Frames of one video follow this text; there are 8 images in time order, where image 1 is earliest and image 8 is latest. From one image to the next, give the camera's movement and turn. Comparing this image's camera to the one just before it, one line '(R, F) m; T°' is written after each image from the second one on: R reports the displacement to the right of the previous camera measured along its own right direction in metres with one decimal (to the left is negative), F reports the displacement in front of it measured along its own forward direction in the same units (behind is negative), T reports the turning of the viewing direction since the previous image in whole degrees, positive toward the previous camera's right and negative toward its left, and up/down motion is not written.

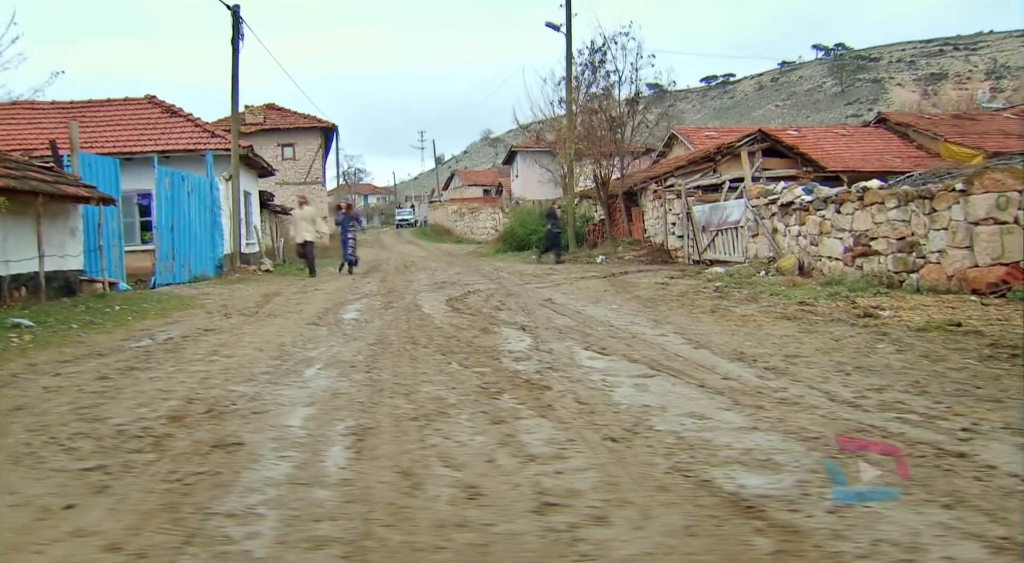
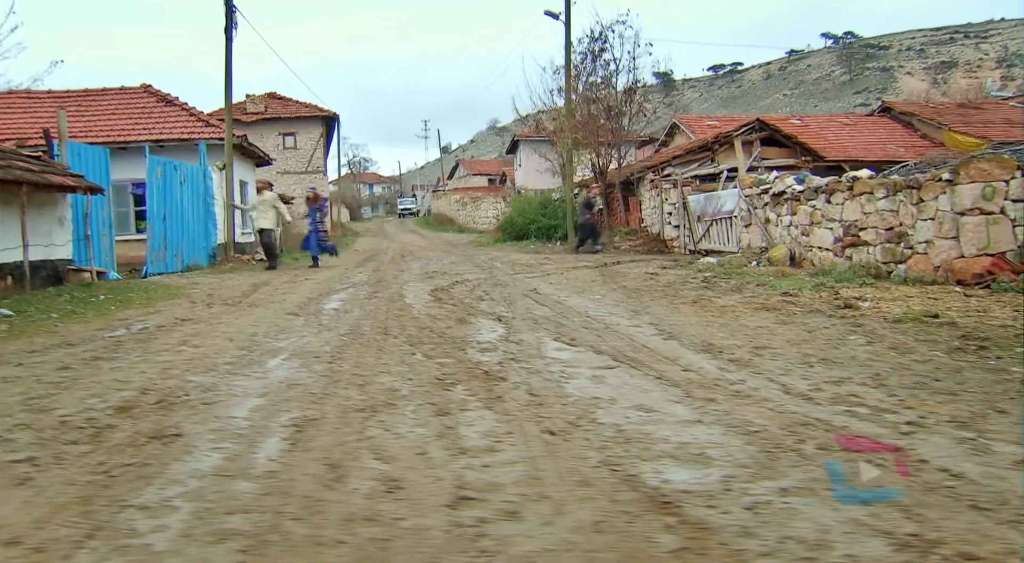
(+0.4, 0.0) m; -1°
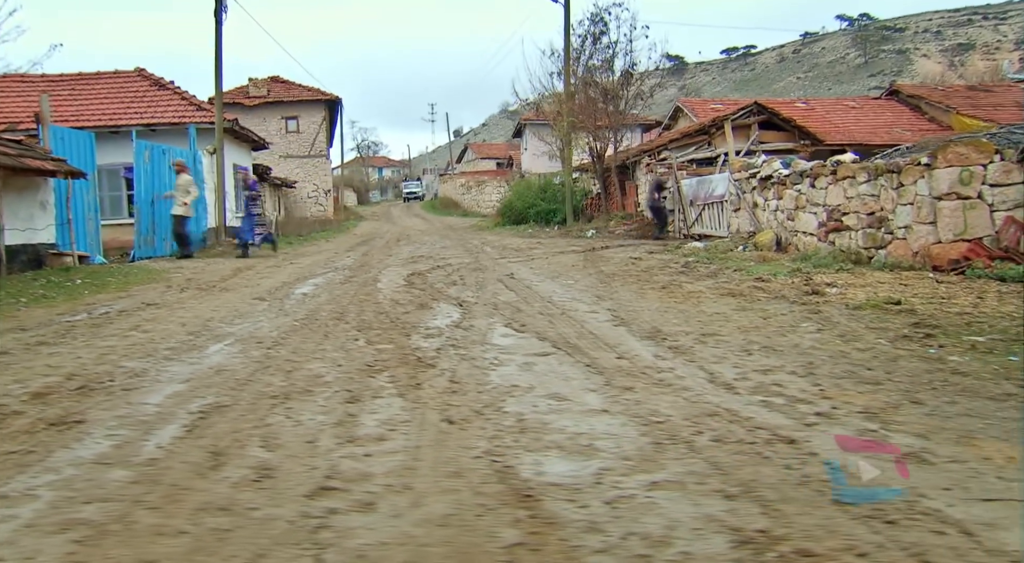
(+0.6, +0.1) m; -1°
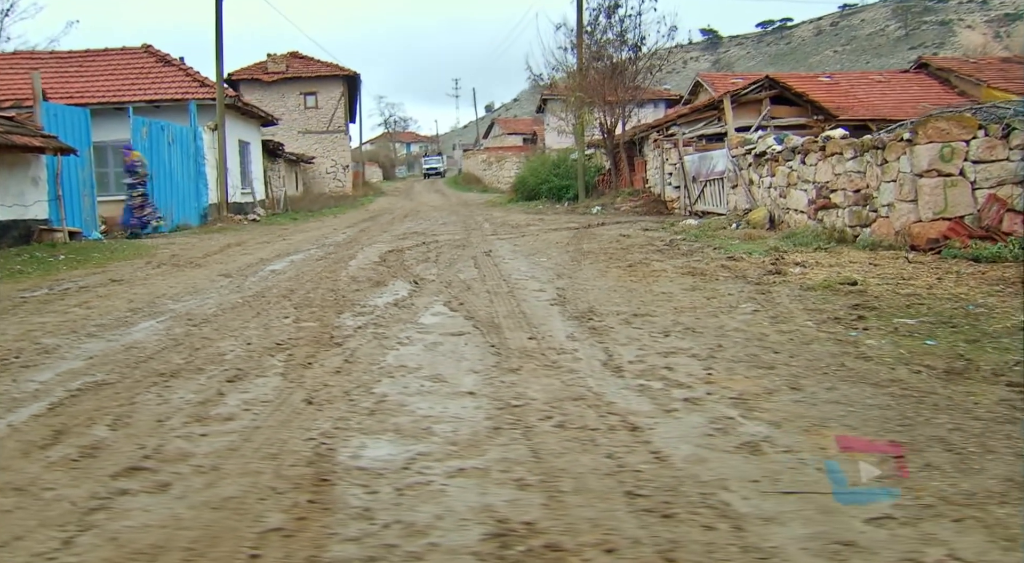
(+0.9, +0.1) m; -3°
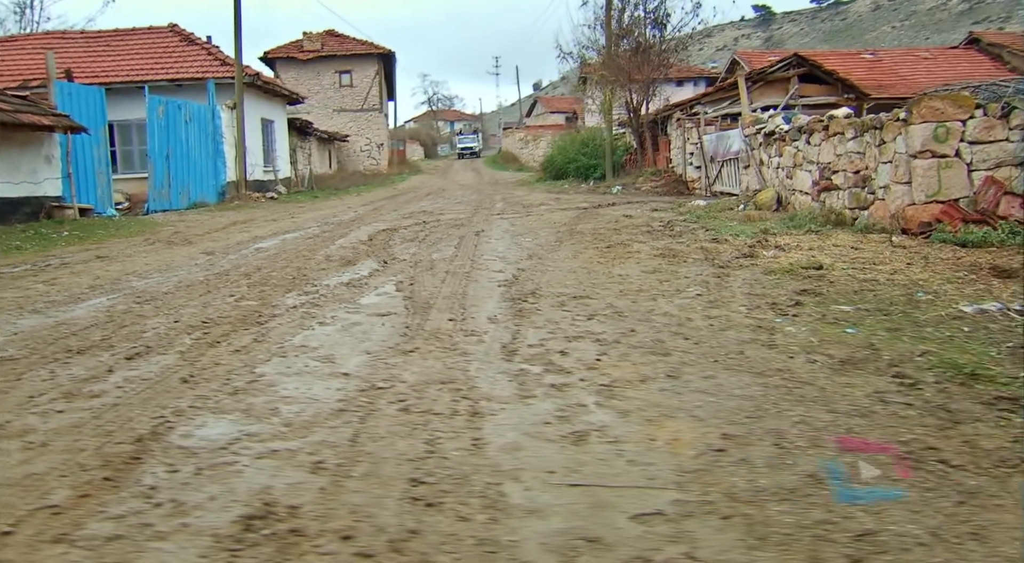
(+0.9, +0.1) m; -4°
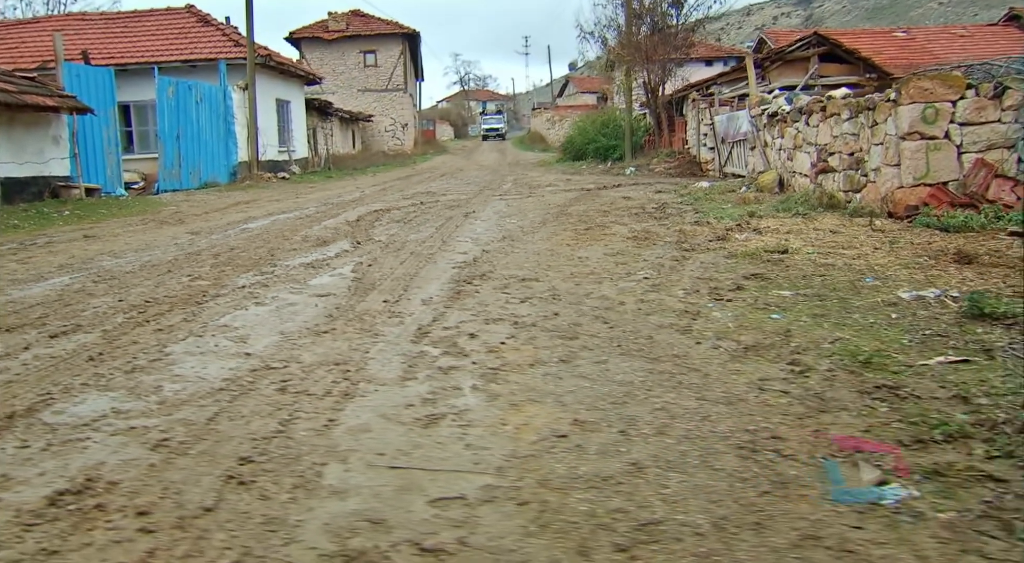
(+0.7, 0.0) m; -3°
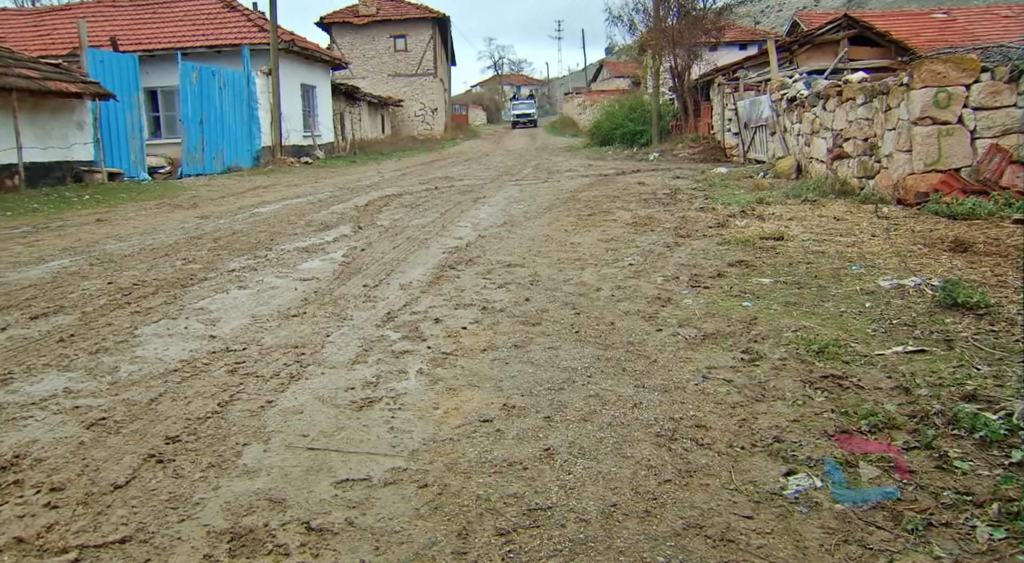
(+0.4, 0.0) m; -2°
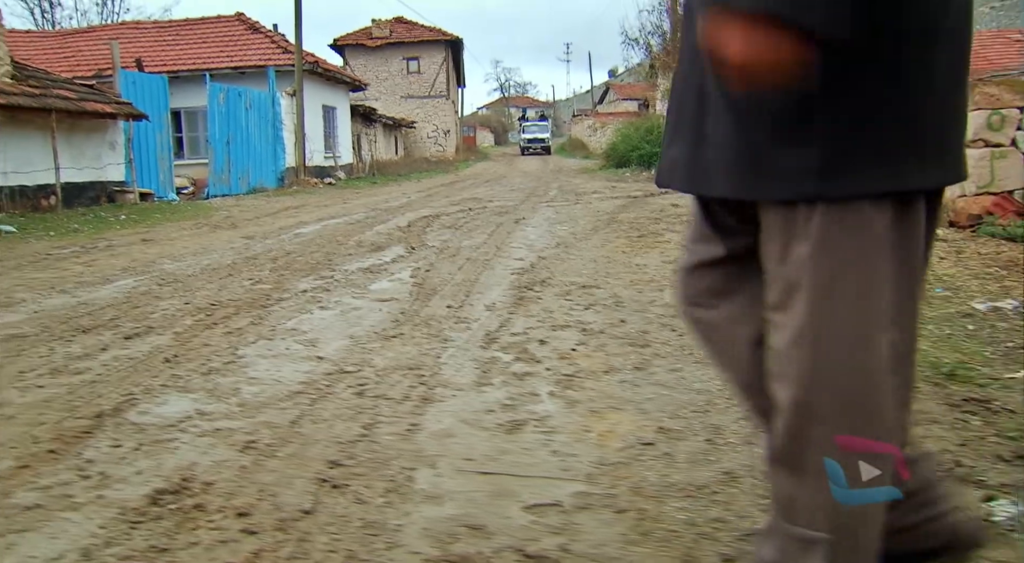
(-0.6, 0.0) m; 0°
